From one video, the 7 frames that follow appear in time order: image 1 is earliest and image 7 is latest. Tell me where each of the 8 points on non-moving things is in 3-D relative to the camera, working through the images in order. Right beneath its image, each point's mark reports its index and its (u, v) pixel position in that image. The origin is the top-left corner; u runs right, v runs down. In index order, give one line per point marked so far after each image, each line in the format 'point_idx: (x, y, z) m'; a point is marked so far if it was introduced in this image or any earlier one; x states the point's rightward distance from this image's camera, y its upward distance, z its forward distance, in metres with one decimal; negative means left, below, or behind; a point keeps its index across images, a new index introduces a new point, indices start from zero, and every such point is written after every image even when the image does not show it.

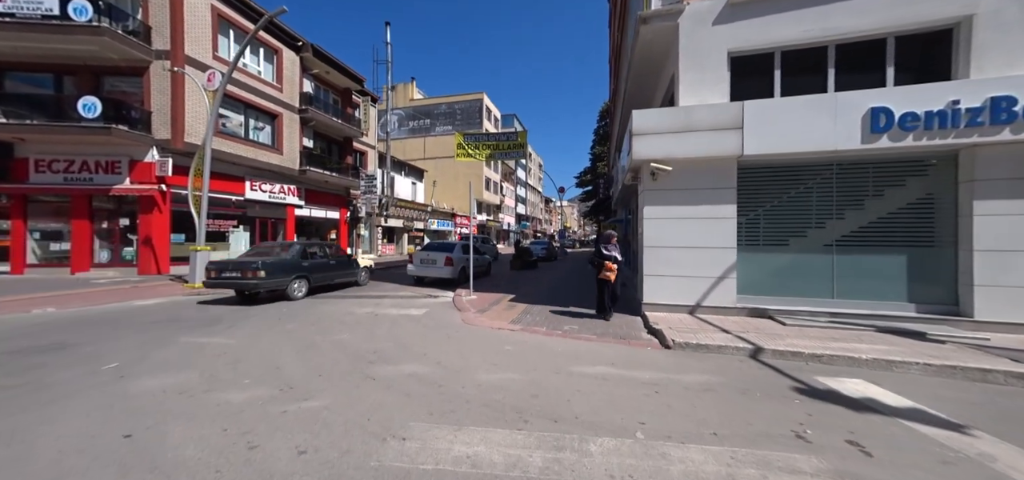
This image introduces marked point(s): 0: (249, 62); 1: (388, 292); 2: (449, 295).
0: (-13.6, +9.2, +18.1) m
1: (-4.1, -1.7, +11.4) m
2: (-2.0, -1.7, +10.7) m
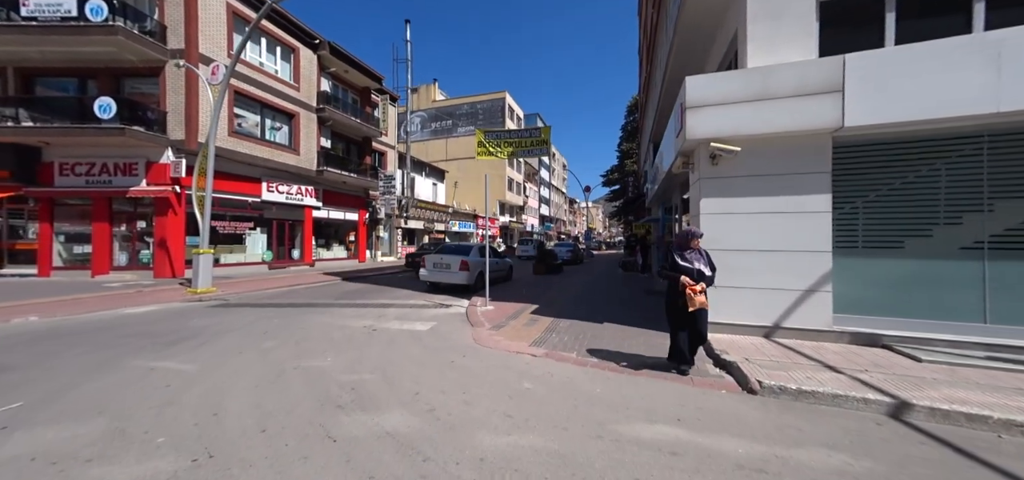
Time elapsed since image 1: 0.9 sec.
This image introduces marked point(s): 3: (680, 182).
0: (-12.4, +9.1, +17.7) m
1: (-3.4, -1.8, +10.3) m
2: (-1.4, -1.8, +9.5) m
3: (+5.1, +1.7, +10.0) m
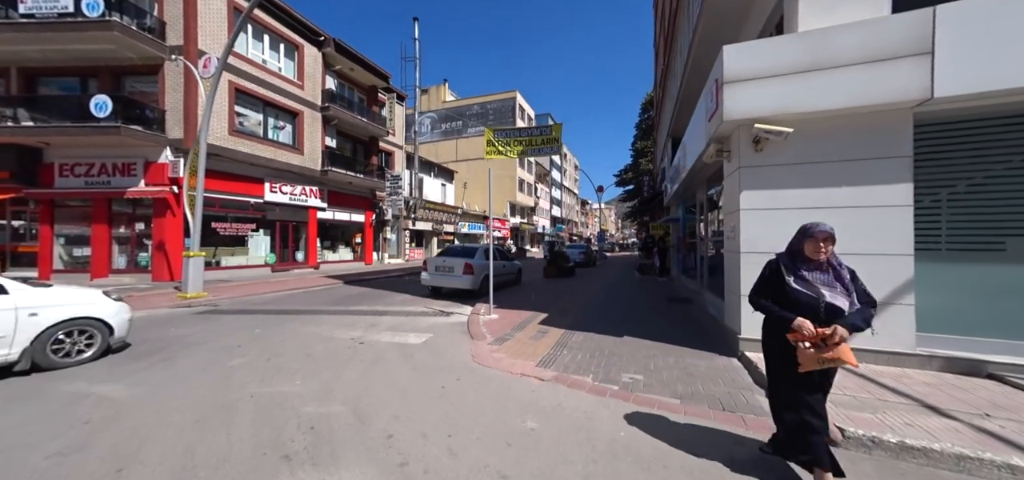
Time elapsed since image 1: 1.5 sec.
0: (-12.0, +9.0, +17.3) m
1: (-3.2, -1.8, +9.6) m
2: (-1.2, -1.8, +8.6) m
3: (+5.2, +1.7, +8.9) m
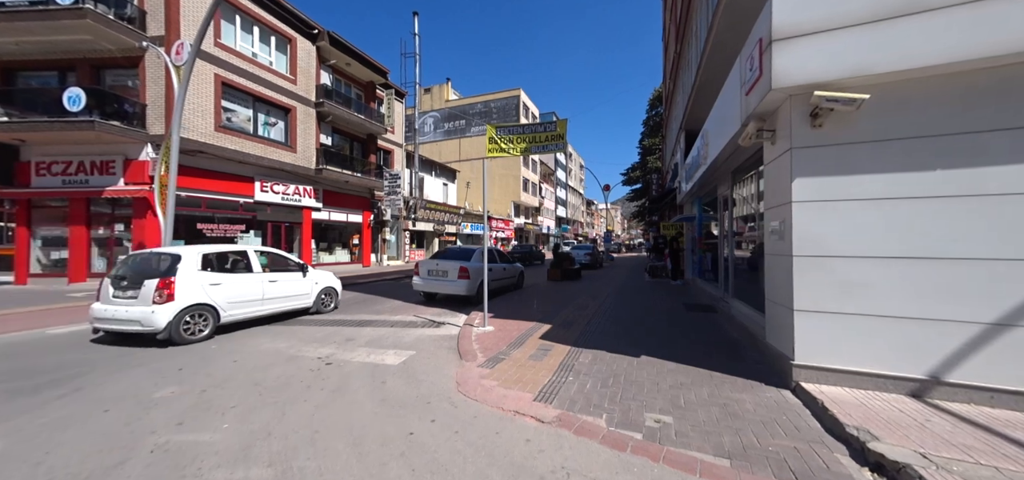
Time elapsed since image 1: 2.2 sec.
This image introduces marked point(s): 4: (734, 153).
0: (-11.9, +8.9, +16.5) m
1: (-3.2, -1.9, +8.6) m
2: (-1.2, -1.8, +7.6) m
3: (+5.2, +1.7, +7.9) m
4: (+4.4, +1.8, +6.8) m
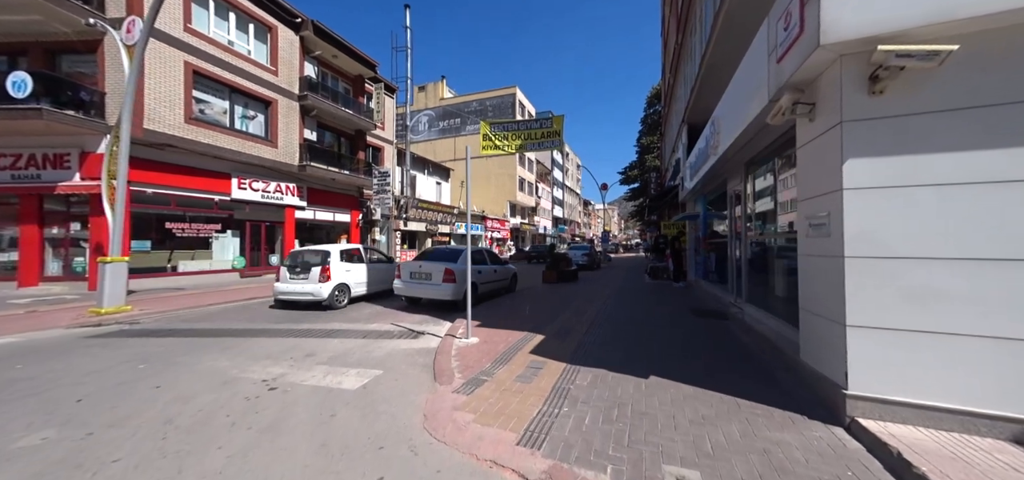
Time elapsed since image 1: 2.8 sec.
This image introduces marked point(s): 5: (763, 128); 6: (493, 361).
0: (-12.2, +8.9, +15.5) m
1: (-3.4, -1.9, +7.7) m
2: (-1.4, -1.8, +6.8) m
3: (+5.0, +1.7, +7.0) m
4: (+4.2, +1.8, +6.0) m
5: (+4.1, +1.8, +5.7) m
6: (-0.3, -1.8, +5.2) m
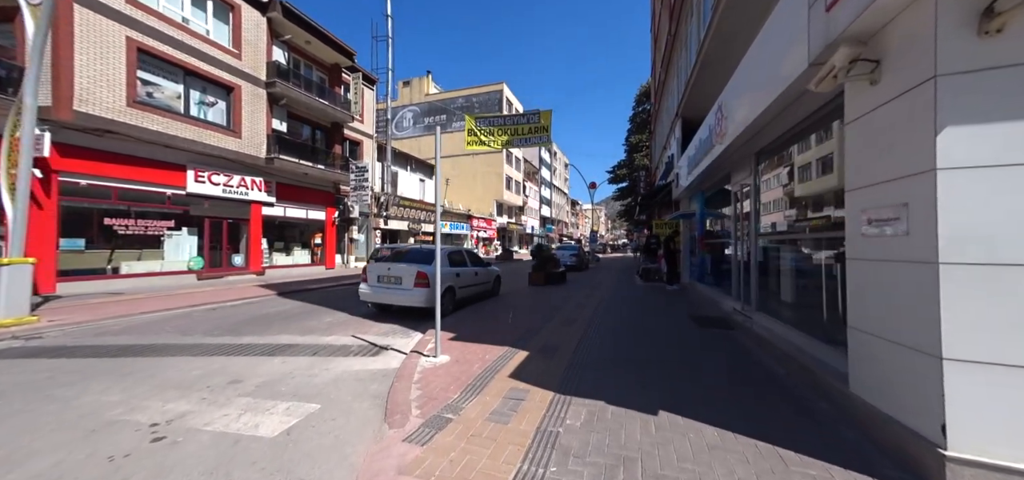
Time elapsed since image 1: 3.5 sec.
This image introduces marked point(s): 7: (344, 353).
0: (-12.8, +8.9, +14.1) m
1: (-3.8, -1.8, +6.6) m
2: (-1.8, -1.8, +5.7) m
3: (+4.6, +1.7, +6.2) m
4: (+3.9, +1.8, +5.1) m
5: (+3.8, +1.8, +4.8) m
6: (-0.6, -1.8, +4.1) m
7: (-2.8, -1.8, +5.8) m
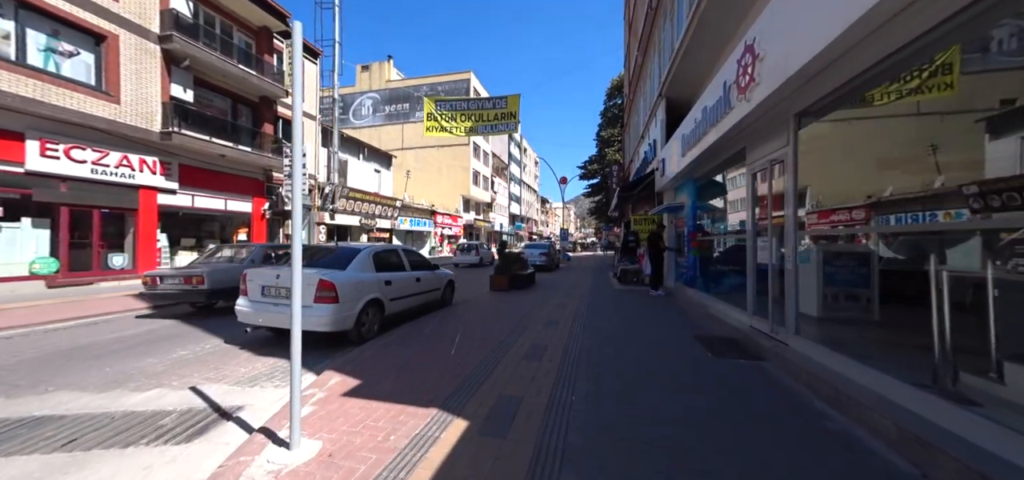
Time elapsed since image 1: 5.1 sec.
0: (-14.2, +9.1, +10.5) m
1: (-4.6, -1.8, +3.9) m
2: (-2.5, -1.7, +3.2) m
3: (+3.9, +1.8, +4.2) m
4: (+3.2, +1.9, +3.1) m
5: (+3.1, +1.9, +2.8) m
6: (-1.1, -1.7, +1.7) m
7: (-3.5, -1.8, +3.2) m
